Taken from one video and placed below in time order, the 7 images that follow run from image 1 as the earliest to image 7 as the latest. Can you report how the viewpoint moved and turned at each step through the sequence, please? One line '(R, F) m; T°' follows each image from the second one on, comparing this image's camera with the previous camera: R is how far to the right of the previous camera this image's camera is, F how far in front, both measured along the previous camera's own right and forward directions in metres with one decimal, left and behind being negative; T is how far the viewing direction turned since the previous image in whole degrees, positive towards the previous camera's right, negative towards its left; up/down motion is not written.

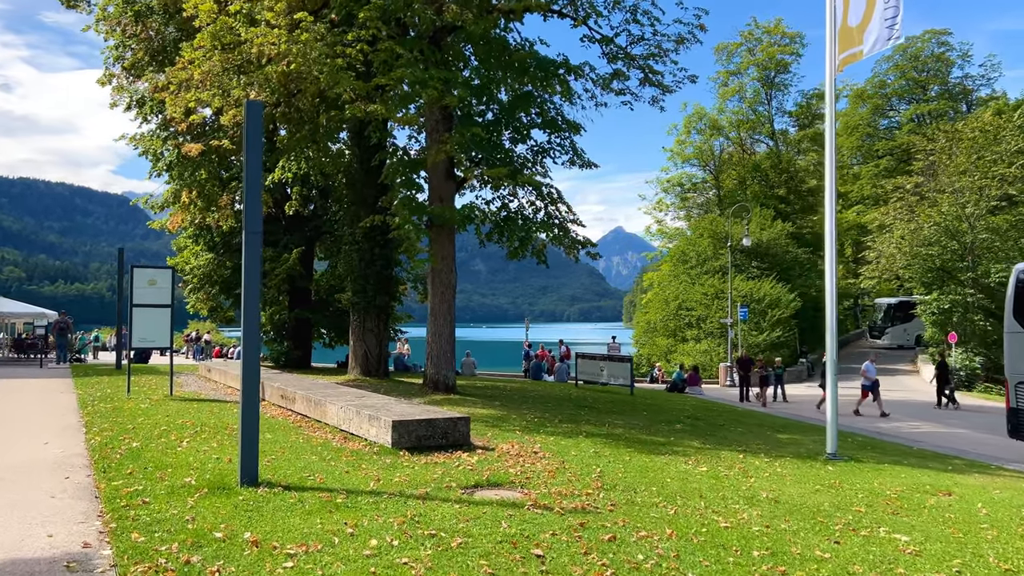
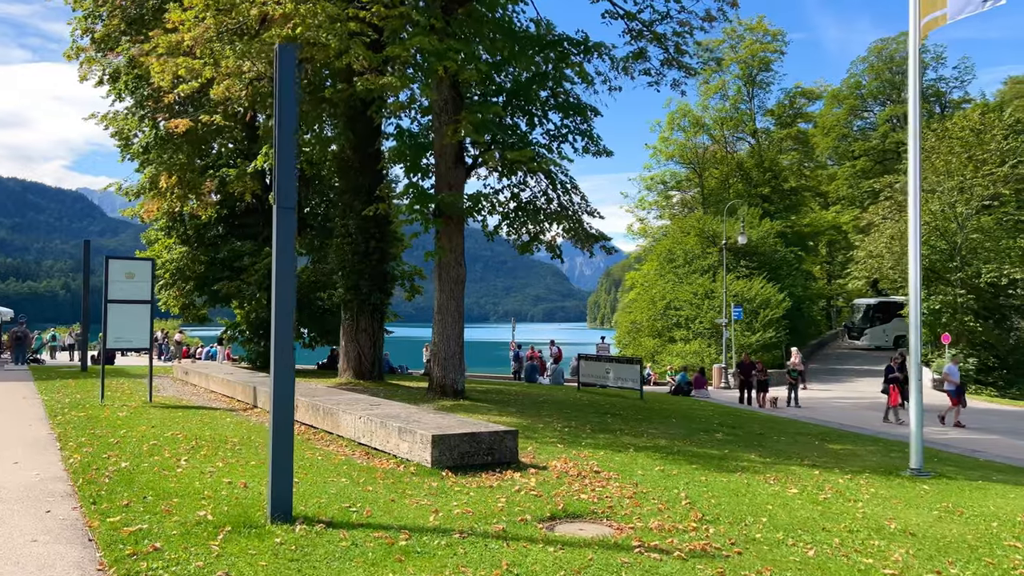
(-1.0, +1.4) m; +3°
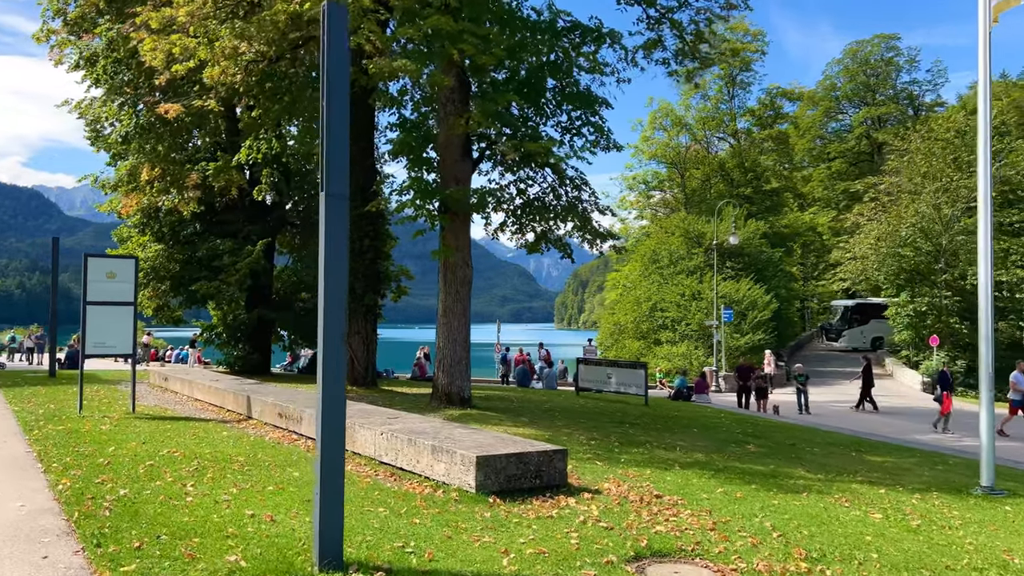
(-0.8, +1.0) m; +2°
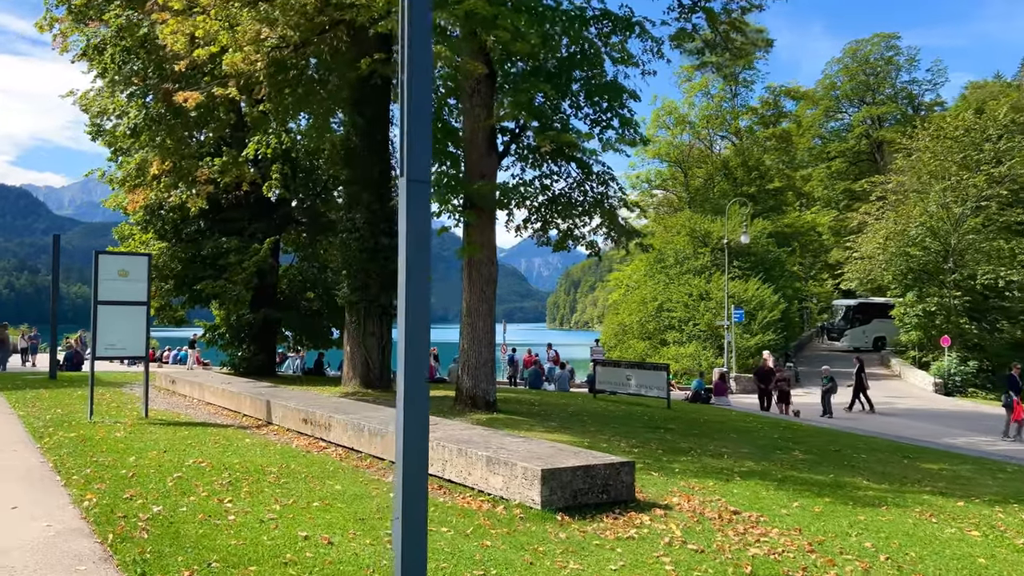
(-0.6, +0.6) m; +1°
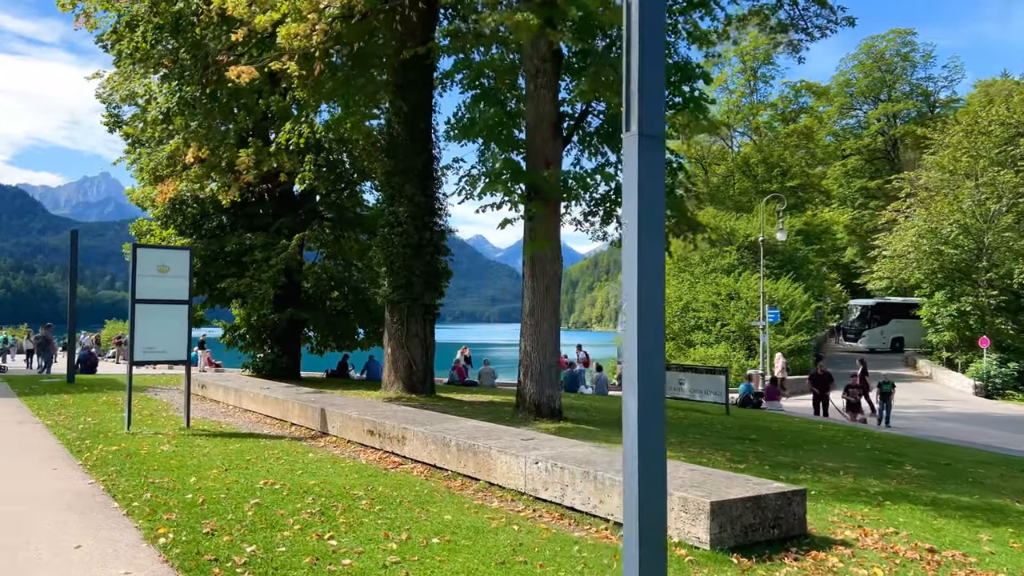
(-1.1, +1.2) m; 0°
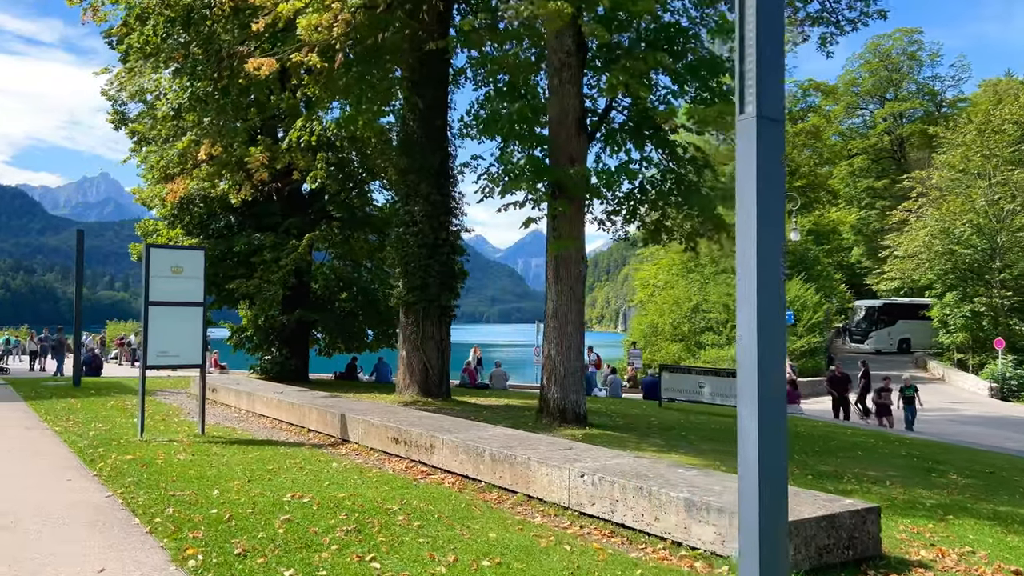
(-0.4, +0.4) m; 0°
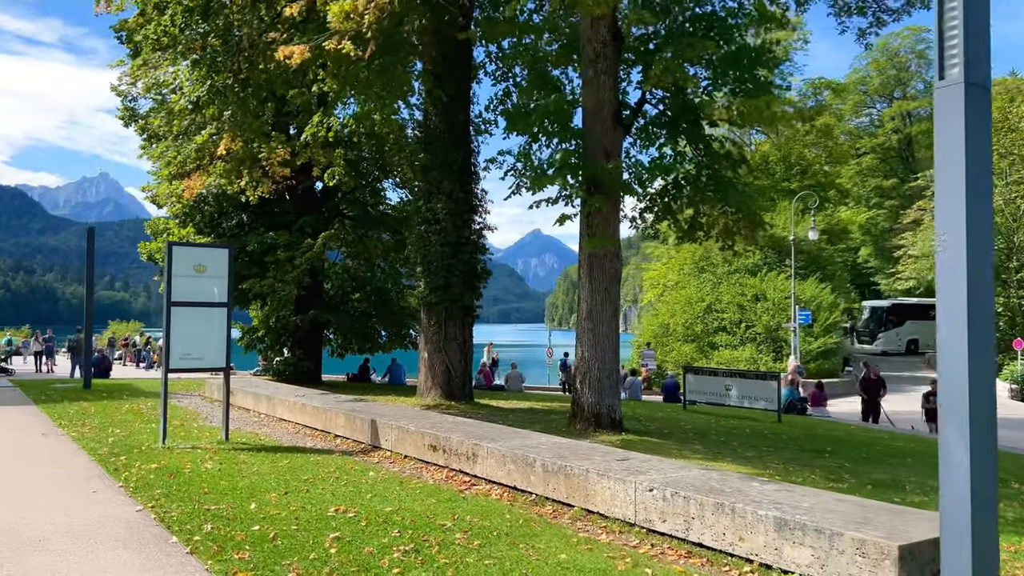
(-0.5, +0.5) m; 0°
